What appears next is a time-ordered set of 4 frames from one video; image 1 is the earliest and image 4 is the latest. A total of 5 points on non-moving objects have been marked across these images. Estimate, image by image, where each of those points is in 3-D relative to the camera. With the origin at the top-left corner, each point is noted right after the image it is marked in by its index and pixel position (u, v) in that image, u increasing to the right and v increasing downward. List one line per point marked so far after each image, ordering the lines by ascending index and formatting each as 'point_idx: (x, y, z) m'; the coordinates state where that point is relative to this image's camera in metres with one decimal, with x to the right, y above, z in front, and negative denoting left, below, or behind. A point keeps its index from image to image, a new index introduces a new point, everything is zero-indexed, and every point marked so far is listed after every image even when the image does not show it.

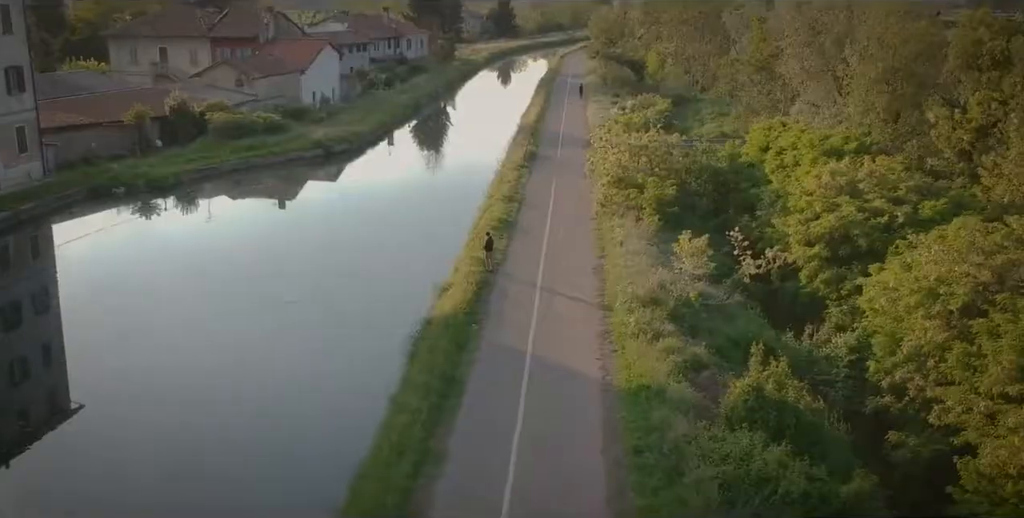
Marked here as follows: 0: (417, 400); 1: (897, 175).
0: (-1.1, -1.6, +10.0) m
1: (+6.7, +1.5, +15.6) m
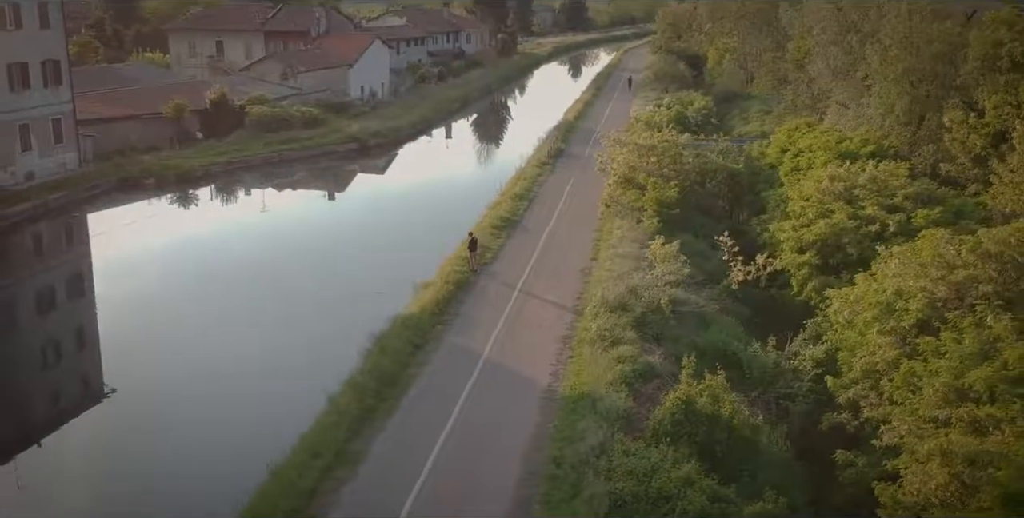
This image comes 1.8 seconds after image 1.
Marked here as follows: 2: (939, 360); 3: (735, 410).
0: (-1.8, -1.6, +10.0) m
1: (+6.4, +1.3, +15.0) m
2: (+4.2, -1.0, +8.8) m
3: (+2.3, -1.5, +9.1) m
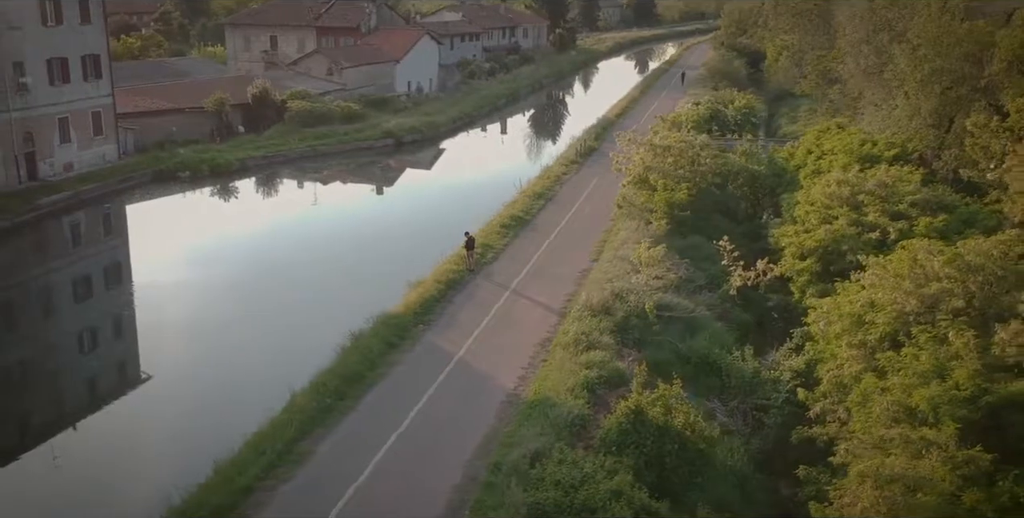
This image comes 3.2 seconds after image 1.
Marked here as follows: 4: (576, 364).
0: (-2.2, -1.6, +10.0) m
1: (+6.4, +1.2, +14.5) m
2: (+3.7, -1.1, +8.5) m
3: (+1.8, -1.6, +8.9) m
4: (+0.7, -1.2, +10.6) m
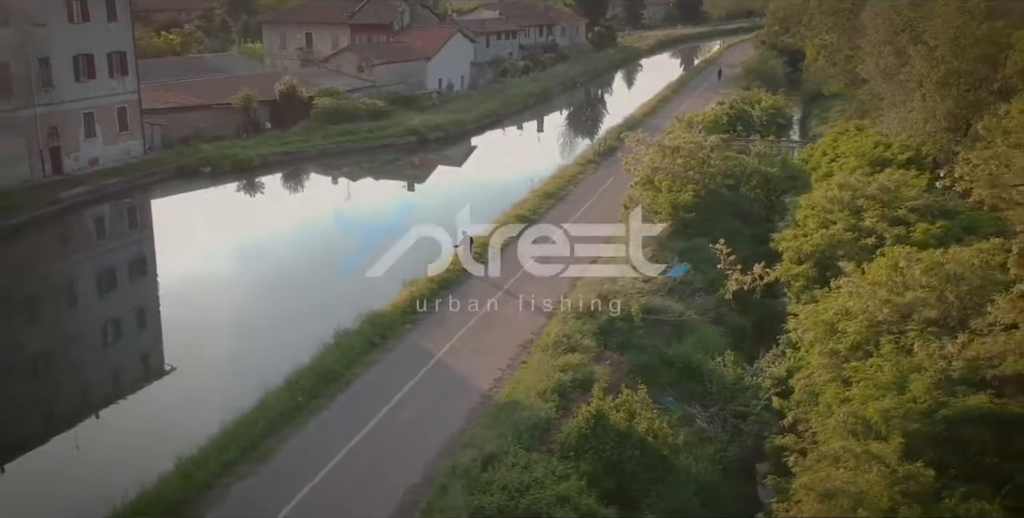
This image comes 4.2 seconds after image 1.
0: (-2.6, -1.5, +10.1) m
1: (+6.3, +1.1, +14.2) m
2: (+3.3, -1.2, +8.3) m
3: (+1.4, -1.7, +8.9) m
4: (+0.4, -1.3, +10.6) m
